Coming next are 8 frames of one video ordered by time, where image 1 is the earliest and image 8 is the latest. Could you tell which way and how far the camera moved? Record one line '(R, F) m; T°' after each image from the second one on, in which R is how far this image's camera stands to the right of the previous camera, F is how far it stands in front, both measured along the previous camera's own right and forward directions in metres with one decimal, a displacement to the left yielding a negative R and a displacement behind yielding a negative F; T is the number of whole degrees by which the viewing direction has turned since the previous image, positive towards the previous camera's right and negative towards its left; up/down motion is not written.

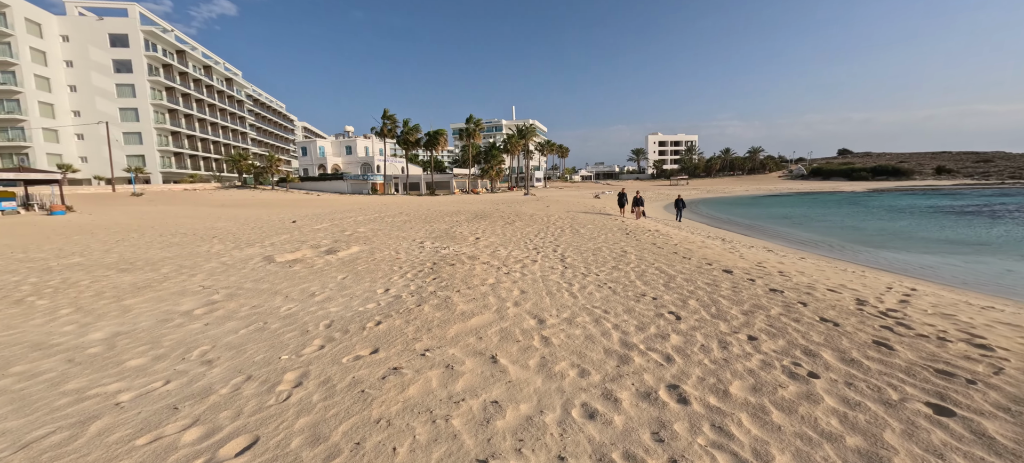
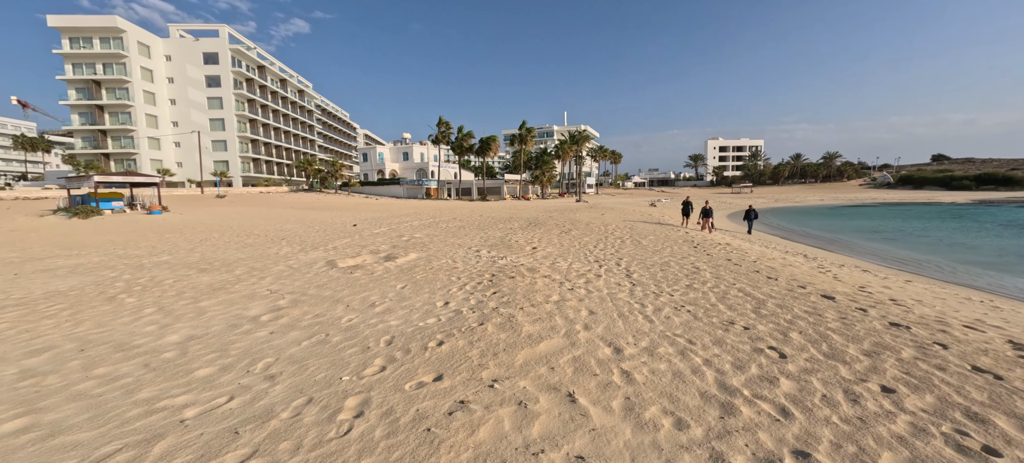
(-0.3, +0.4) m; -7°
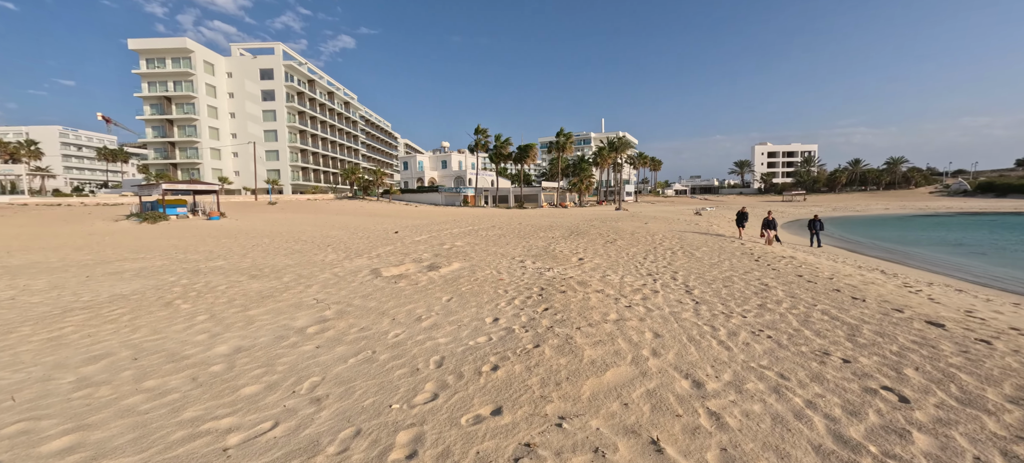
(-0.3, +0.4) m; -5°
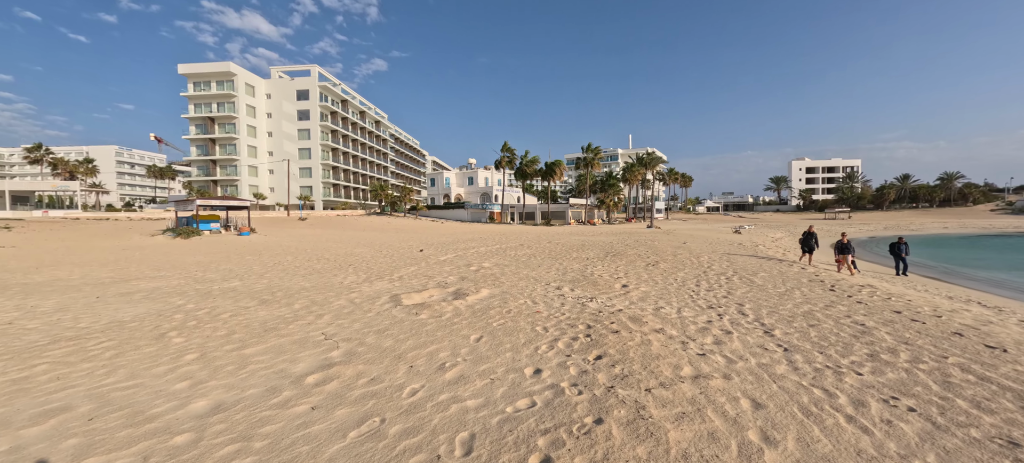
(-0.2, +0.9) m; -4°
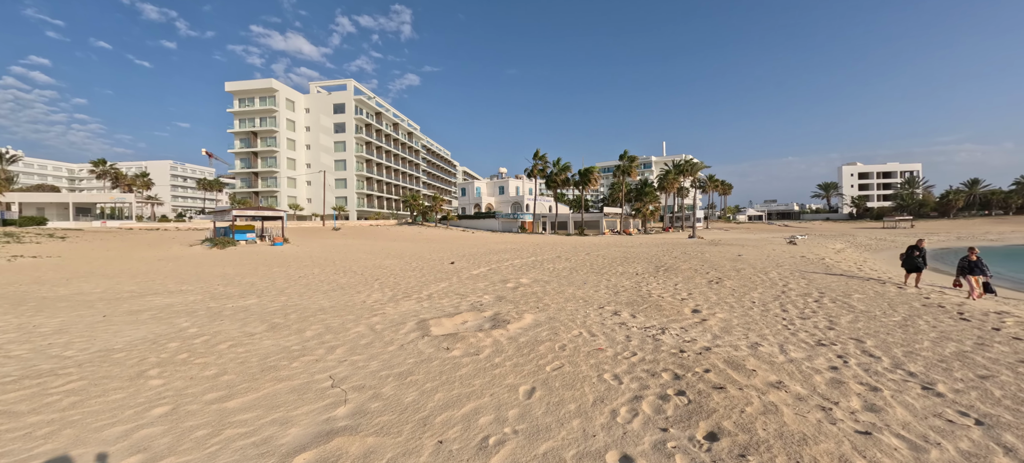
(-0.3, +1.2) m; -4°
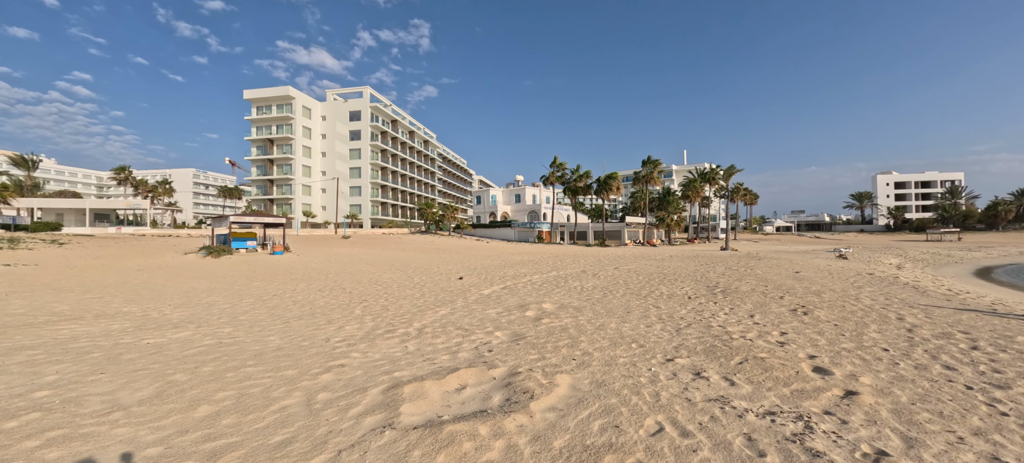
(-0.1, +2.2) m; -2°
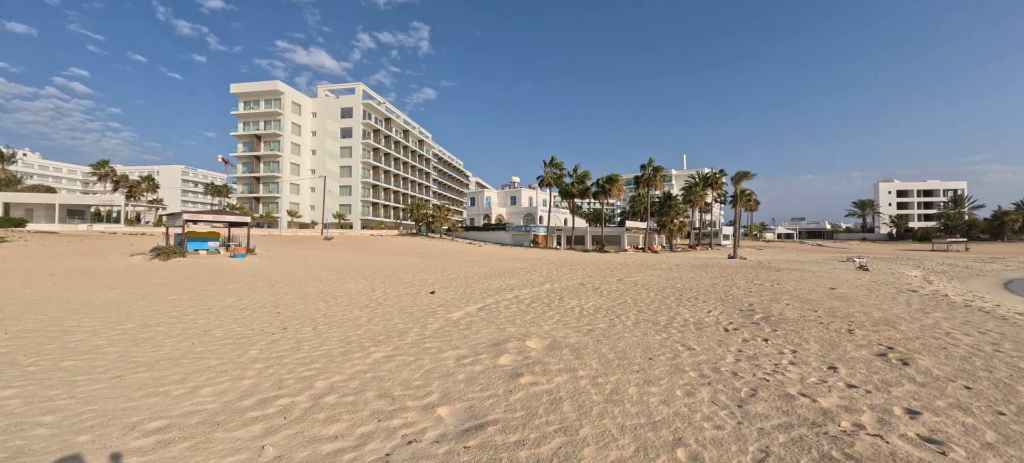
(+0.4, +2.3) m; 0°
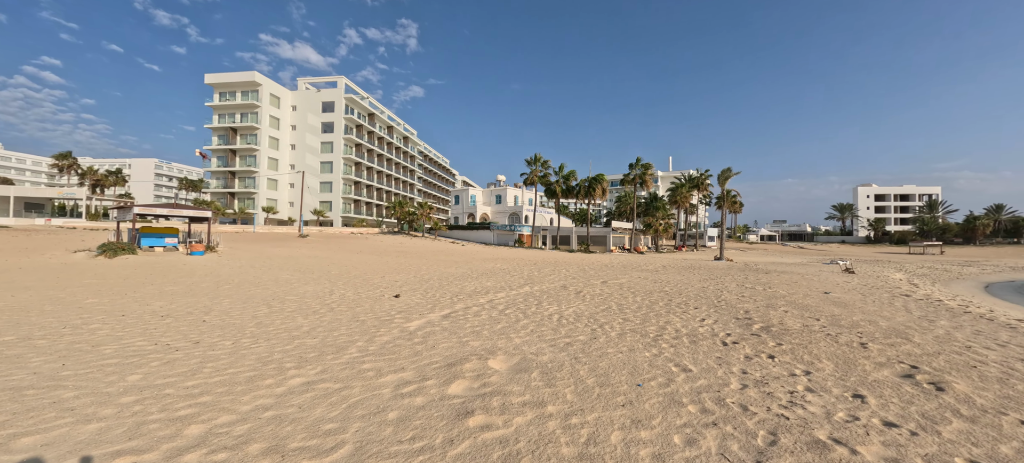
(+0.3, +1.0) m; +2°
